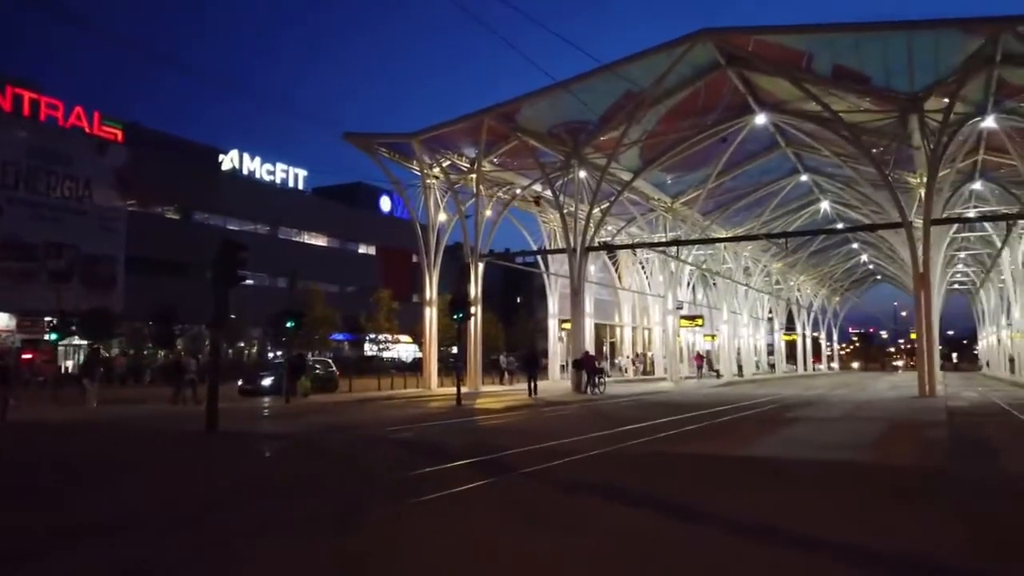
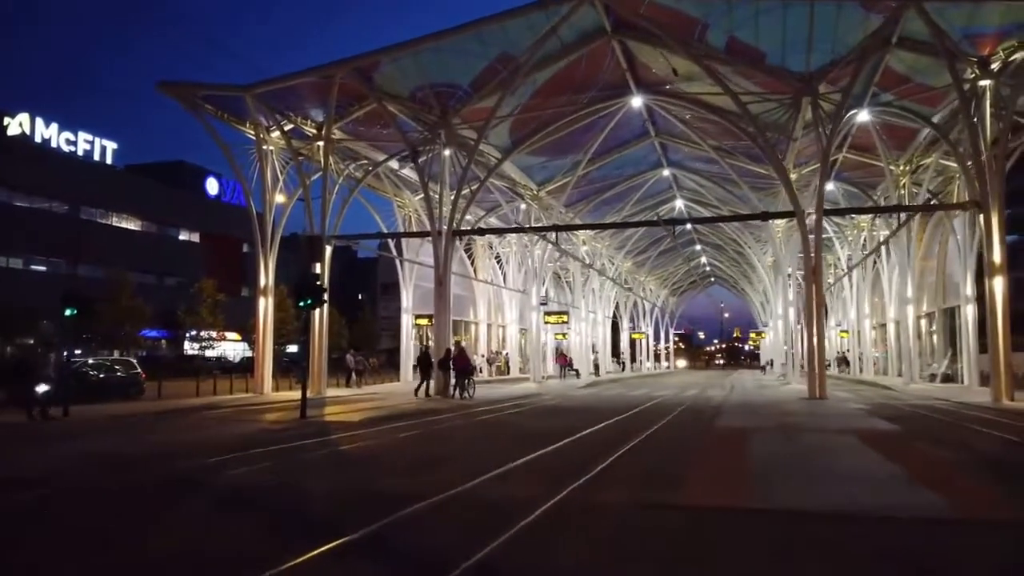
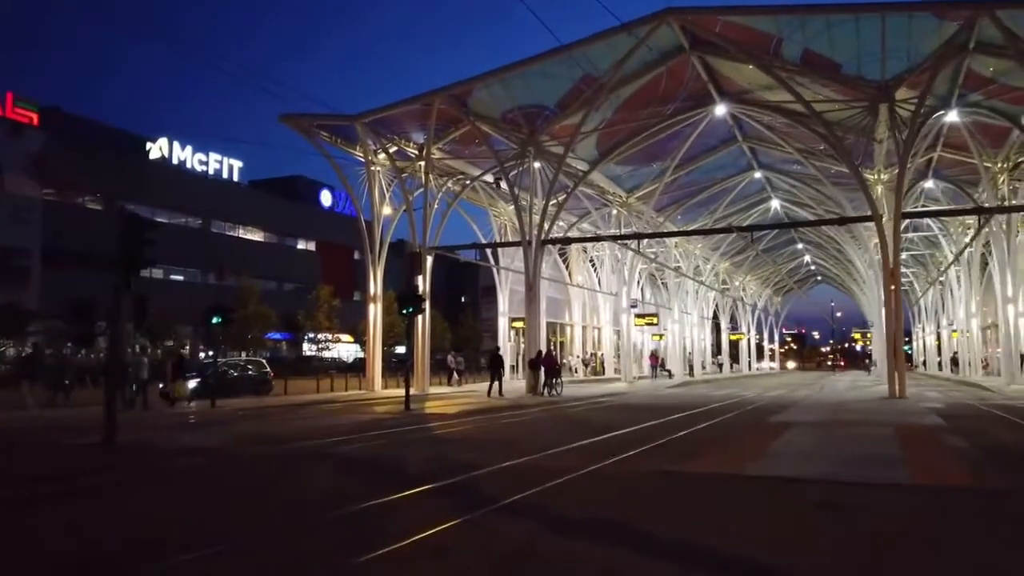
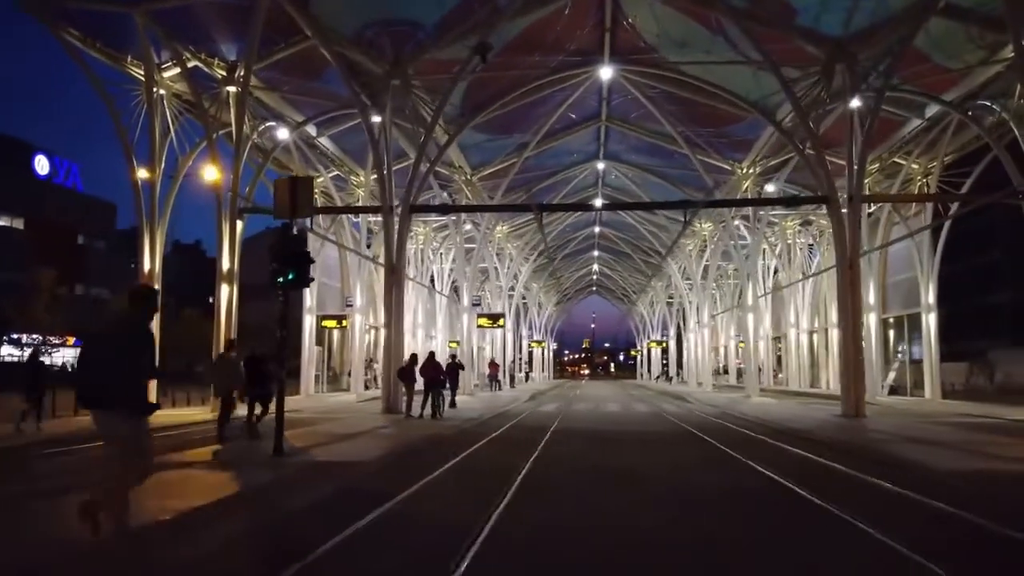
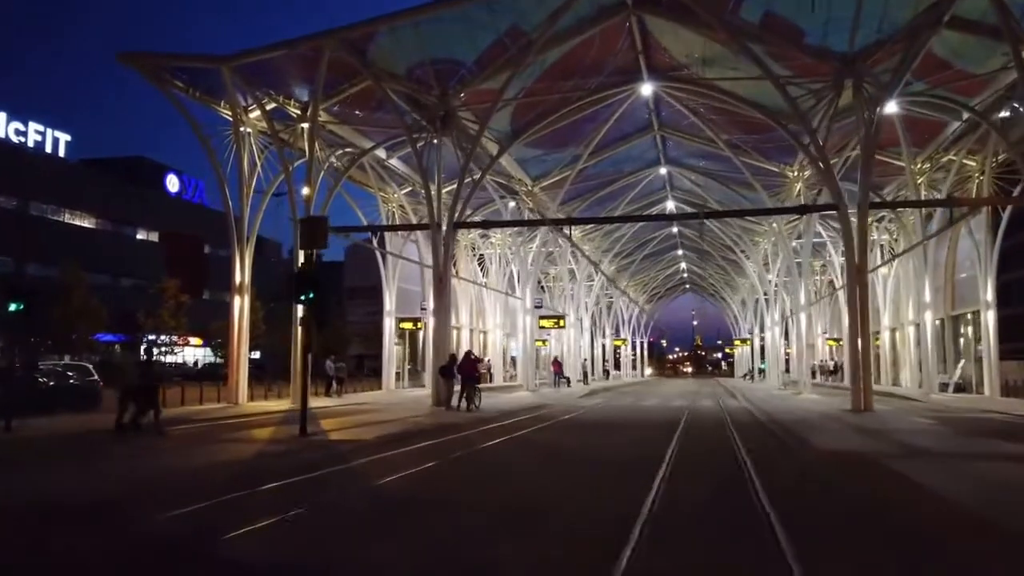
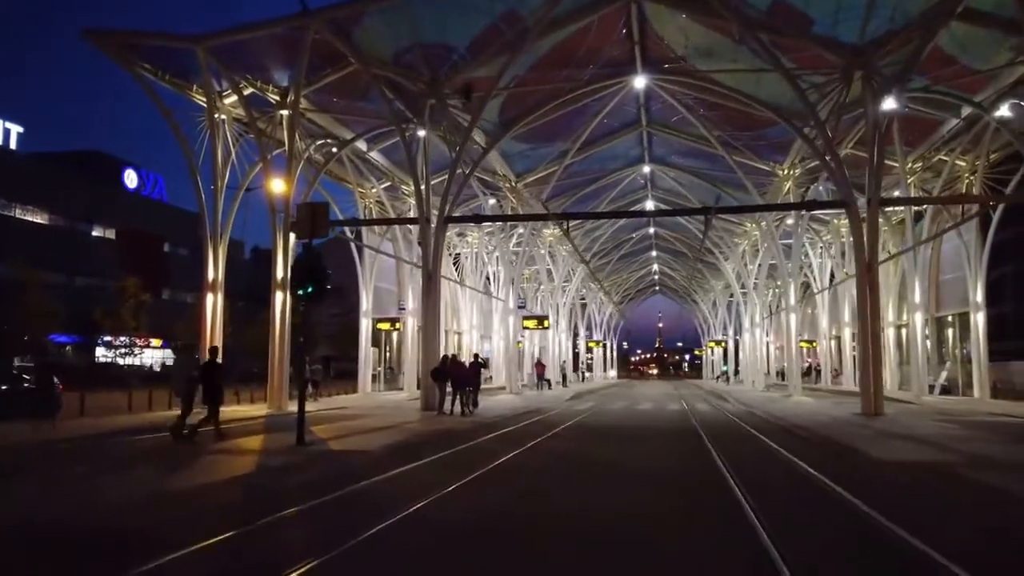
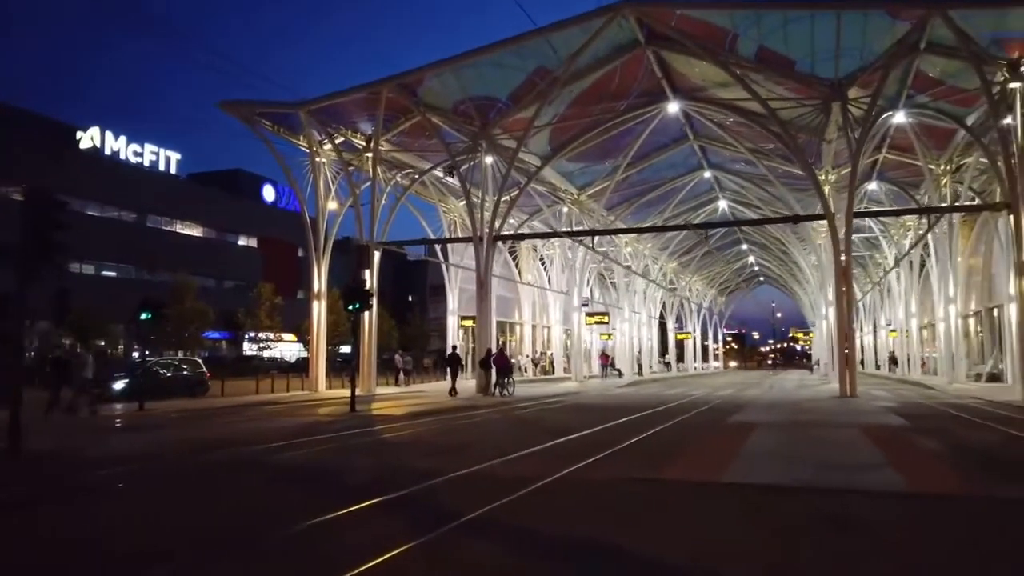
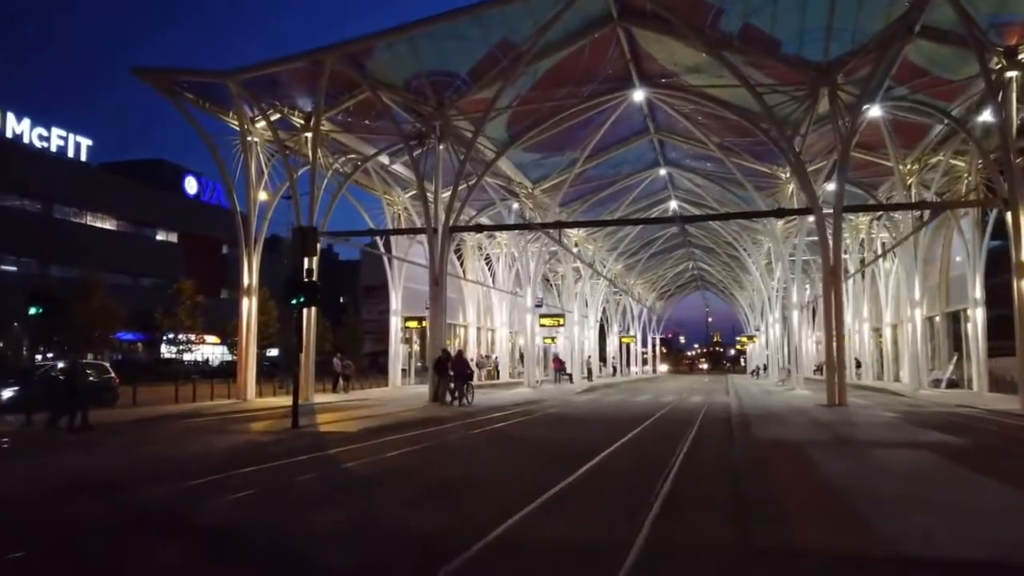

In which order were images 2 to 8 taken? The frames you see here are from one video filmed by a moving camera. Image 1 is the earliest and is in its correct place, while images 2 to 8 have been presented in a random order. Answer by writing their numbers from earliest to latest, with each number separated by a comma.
3, 7, 2, 8, 5, 6, 4
